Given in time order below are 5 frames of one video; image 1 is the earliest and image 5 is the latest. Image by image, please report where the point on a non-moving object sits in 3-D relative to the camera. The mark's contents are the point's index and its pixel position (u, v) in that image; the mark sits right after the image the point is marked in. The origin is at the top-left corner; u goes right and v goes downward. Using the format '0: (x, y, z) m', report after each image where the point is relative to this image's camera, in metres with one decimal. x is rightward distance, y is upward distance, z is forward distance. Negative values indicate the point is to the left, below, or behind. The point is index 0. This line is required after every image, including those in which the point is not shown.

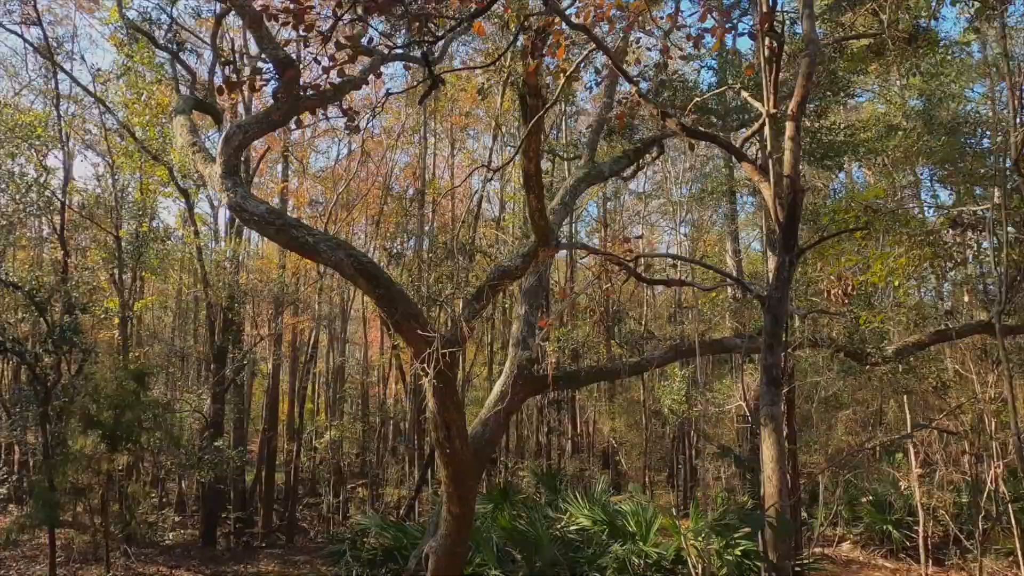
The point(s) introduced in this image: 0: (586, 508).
0: (+0.9, -2.5, +7.5) m
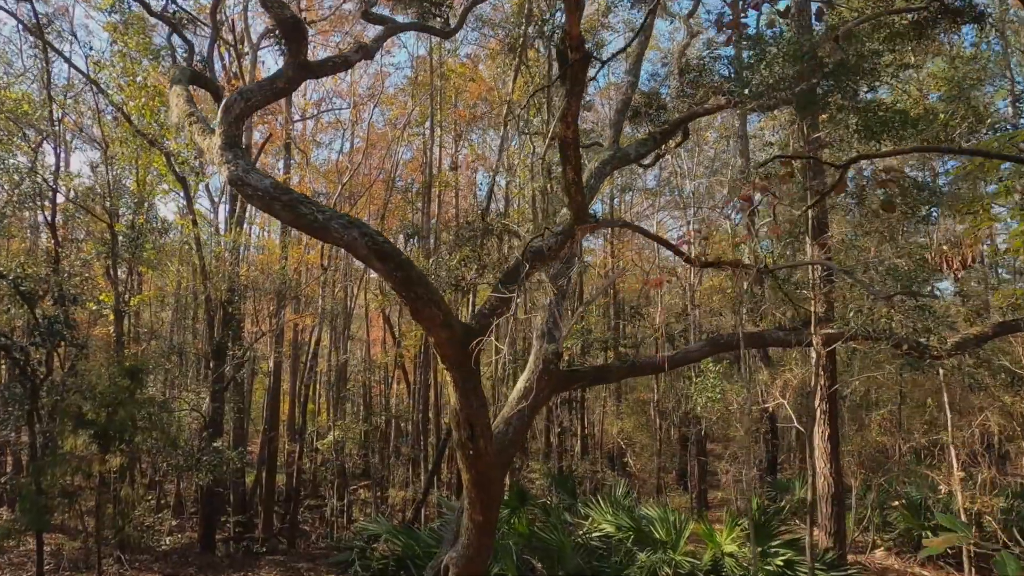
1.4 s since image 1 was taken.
0: (+1.0, -2.4, +7.0) m
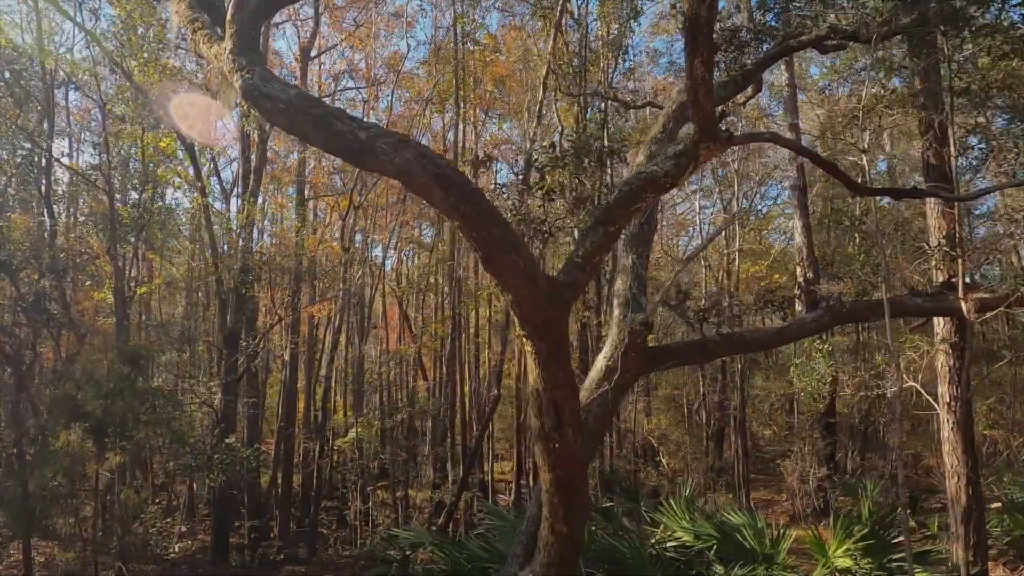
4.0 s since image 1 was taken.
0: (+1.6, -2.1, +6.0) m
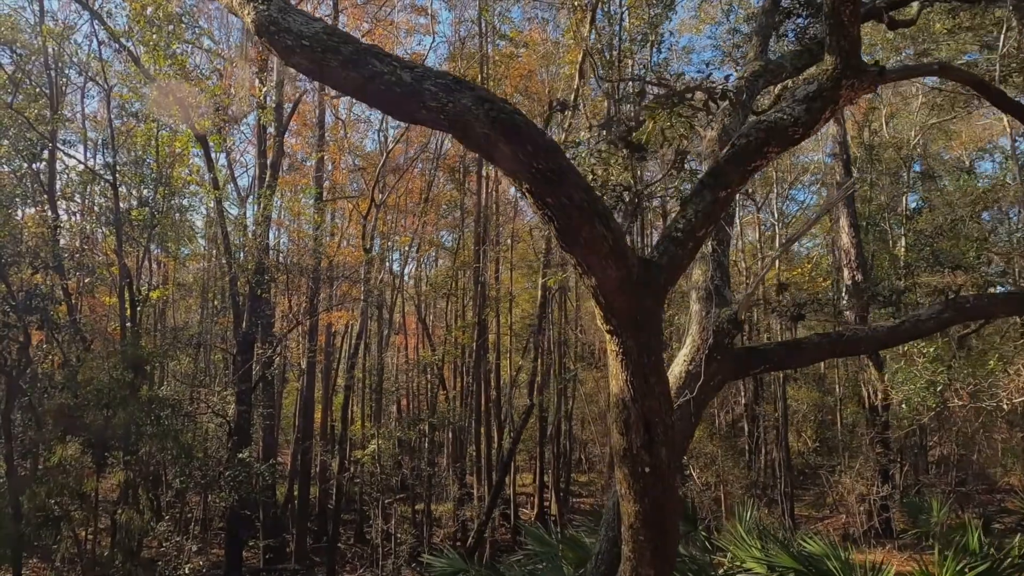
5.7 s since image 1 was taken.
0: (+2.0, -2.1, +5.3) m
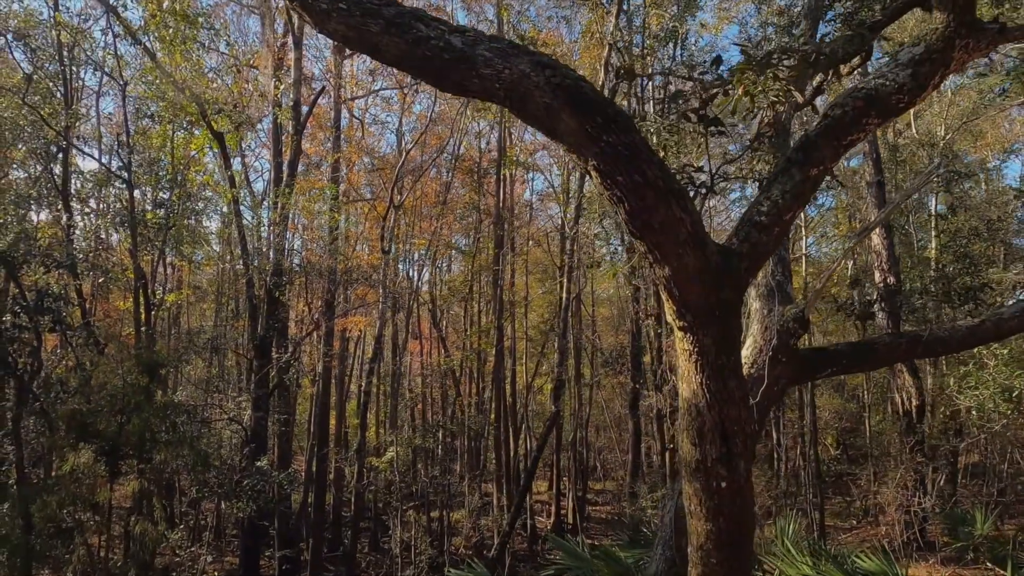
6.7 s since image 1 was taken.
0: (+2.2, -2.1, +5.0) m
